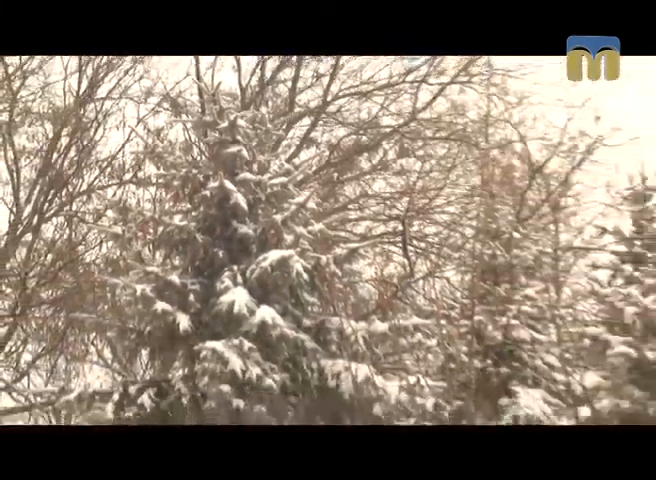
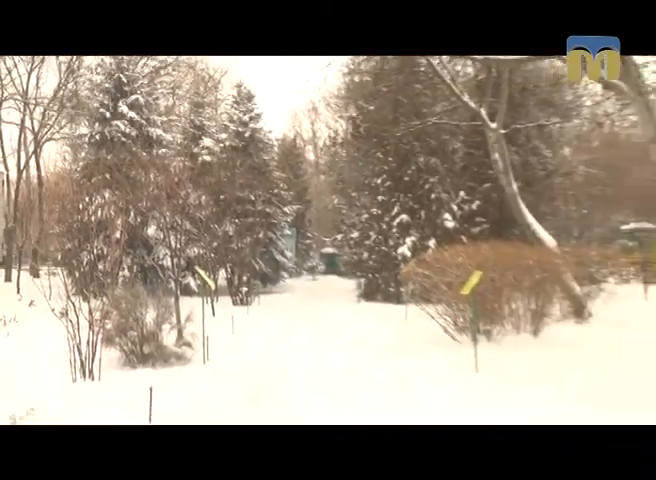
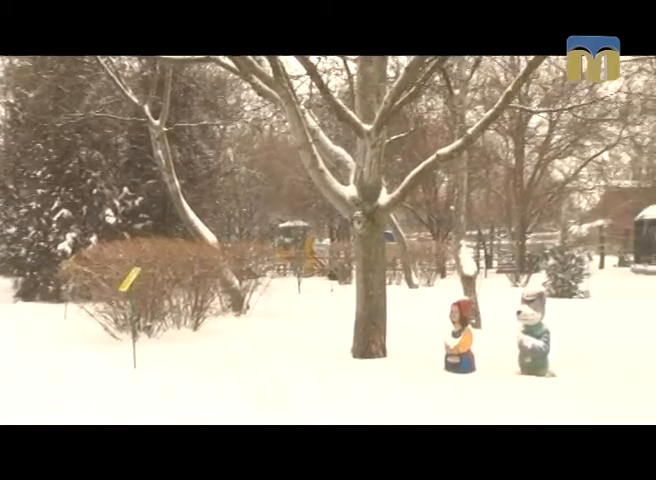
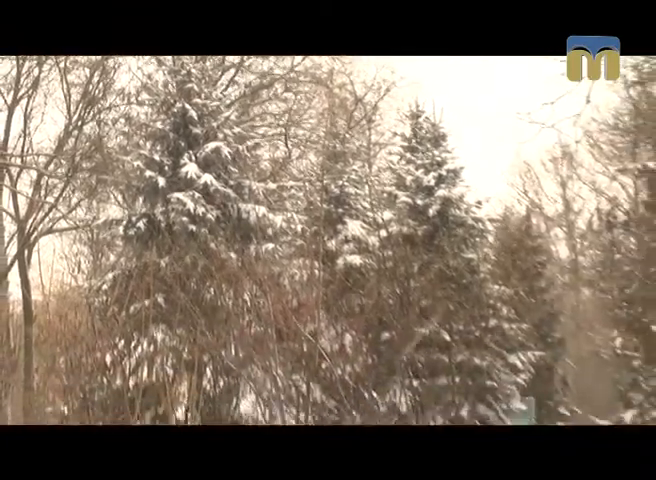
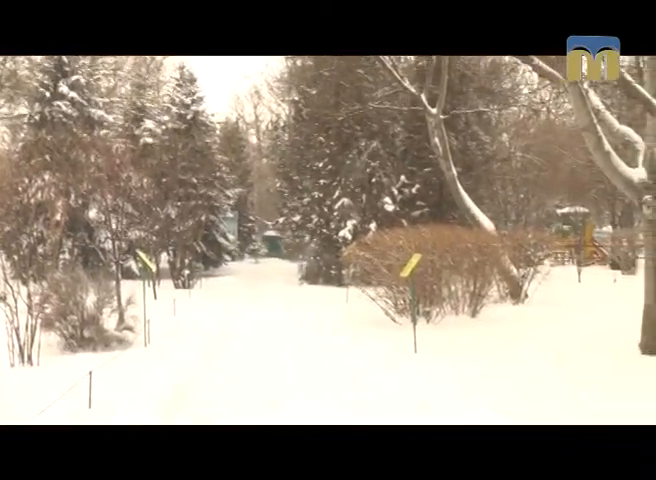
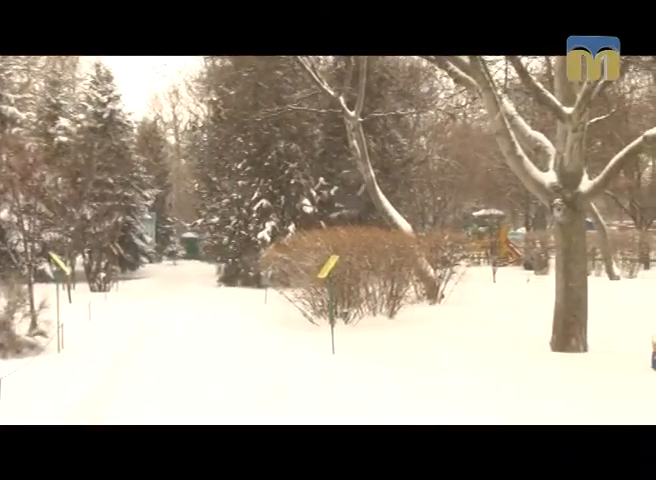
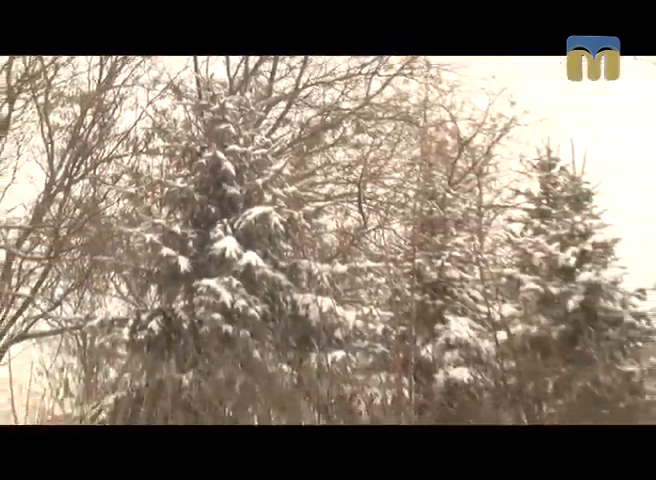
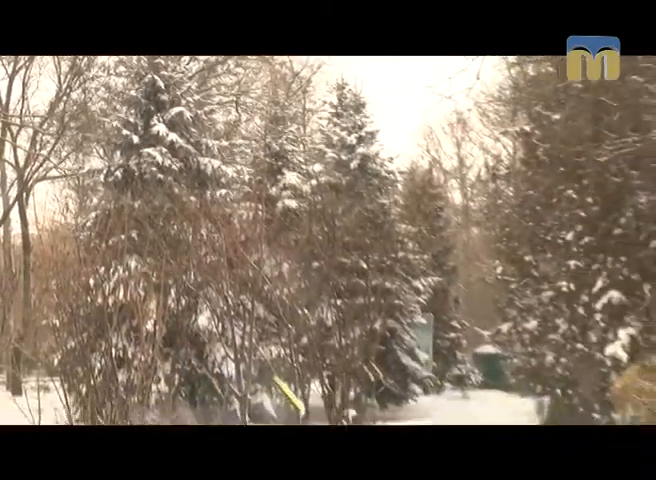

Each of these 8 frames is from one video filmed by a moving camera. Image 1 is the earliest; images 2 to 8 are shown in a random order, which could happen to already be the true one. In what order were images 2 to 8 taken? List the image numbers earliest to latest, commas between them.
7, 4, 8, 2, 5, 6, 3
